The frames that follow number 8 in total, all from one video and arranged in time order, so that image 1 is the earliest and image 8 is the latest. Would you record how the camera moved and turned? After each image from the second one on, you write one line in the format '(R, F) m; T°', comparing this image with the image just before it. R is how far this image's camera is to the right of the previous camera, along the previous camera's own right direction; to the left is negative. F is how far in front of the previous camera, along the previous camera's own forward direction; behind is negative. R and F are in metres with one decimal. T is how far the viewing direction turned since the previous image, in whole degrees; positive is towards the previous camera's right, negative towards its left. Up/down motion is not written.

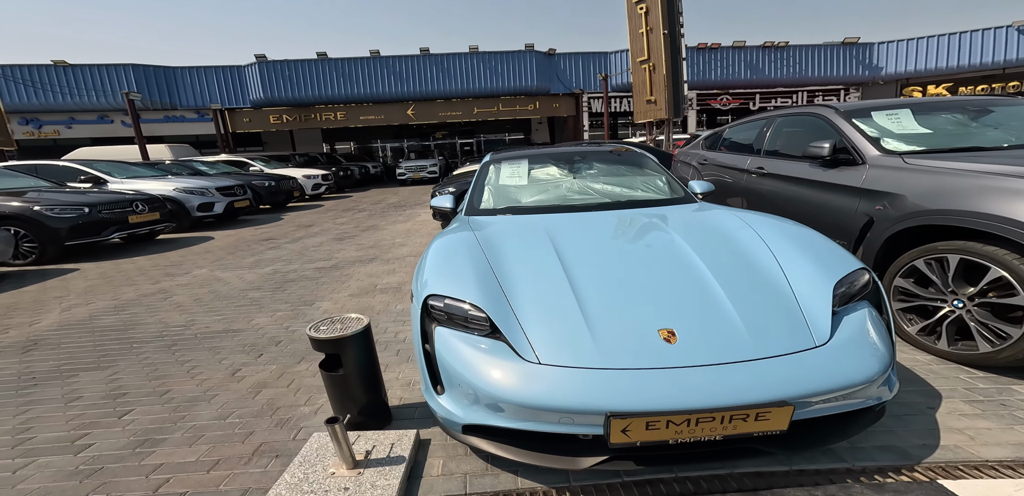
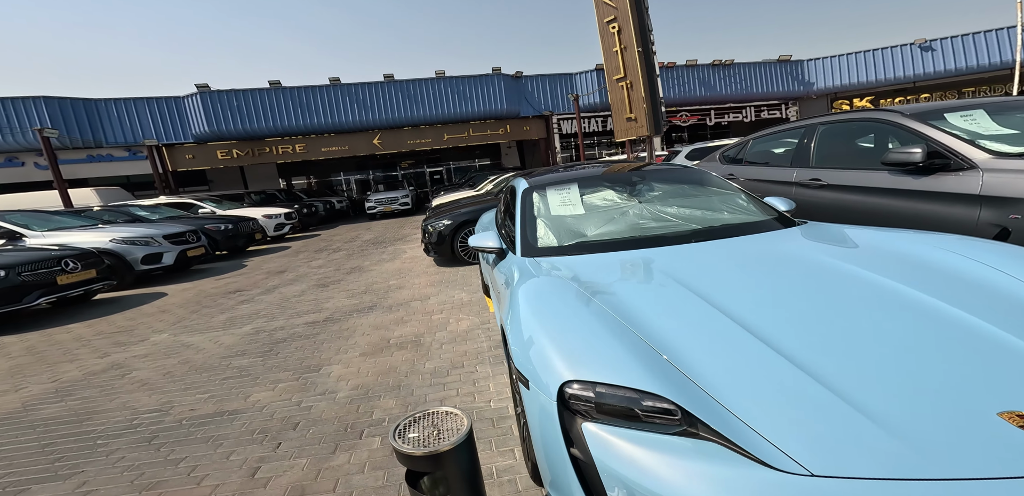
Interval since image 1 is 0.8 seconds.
(-0.8, +0.4) m; +7°
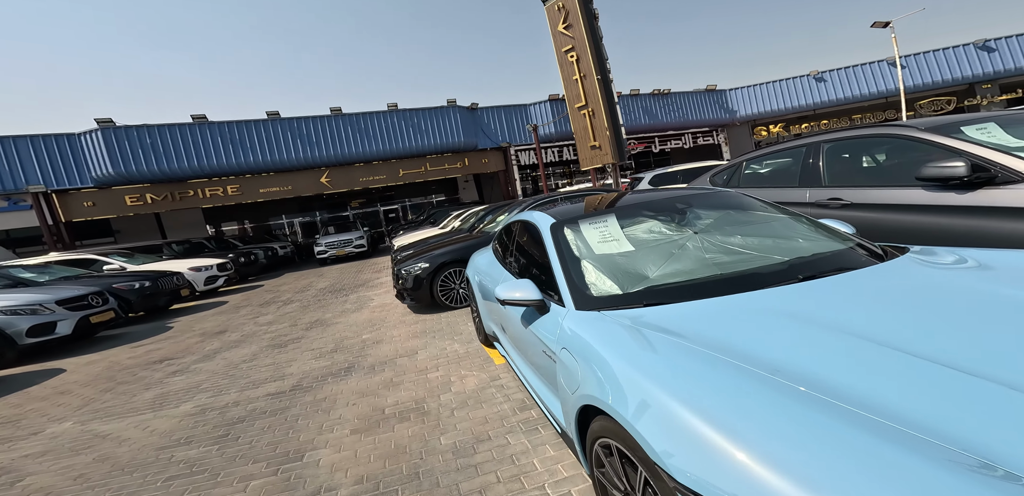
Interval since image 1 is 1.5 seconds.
(-0.6, +0.5) m; +8°
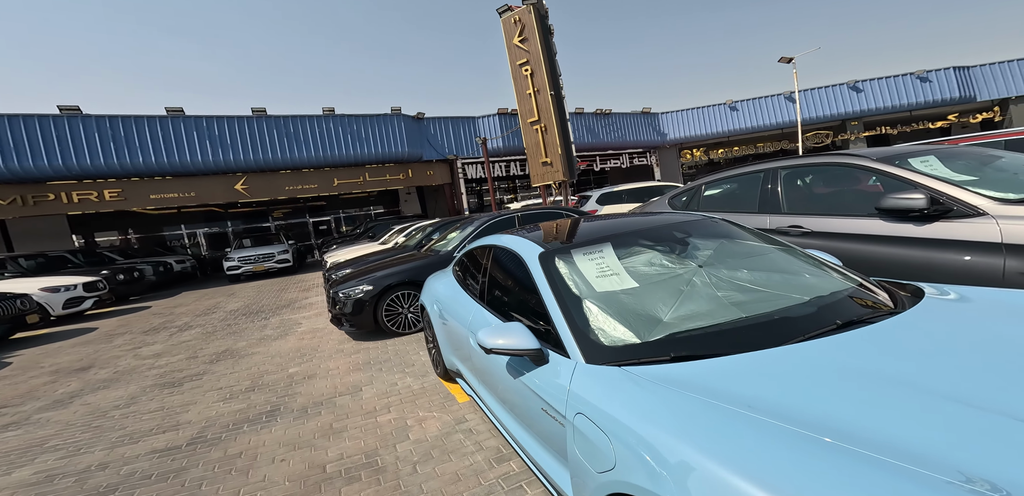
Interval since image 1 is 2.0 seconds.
(-0.3, +0.4) m; +9°
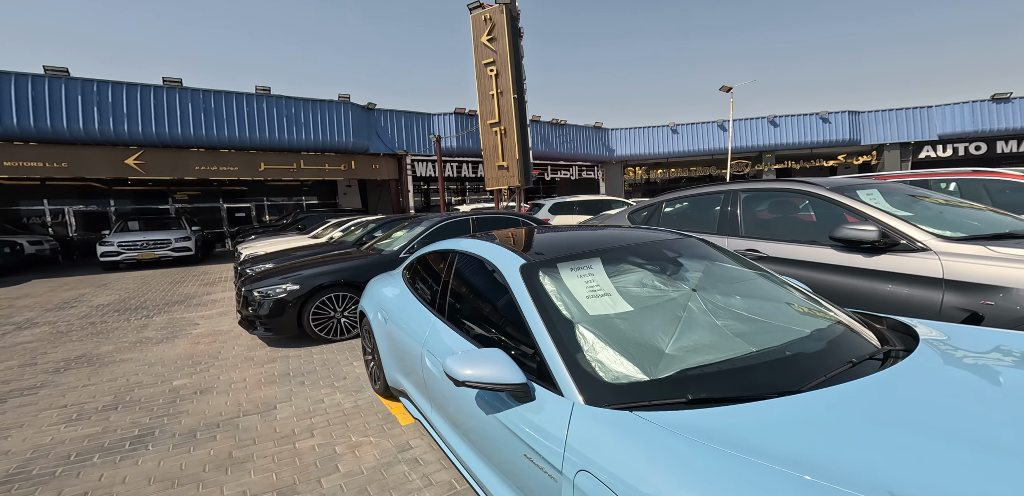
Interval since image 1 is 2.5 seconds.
(-0.2, +0.3) m; +8°
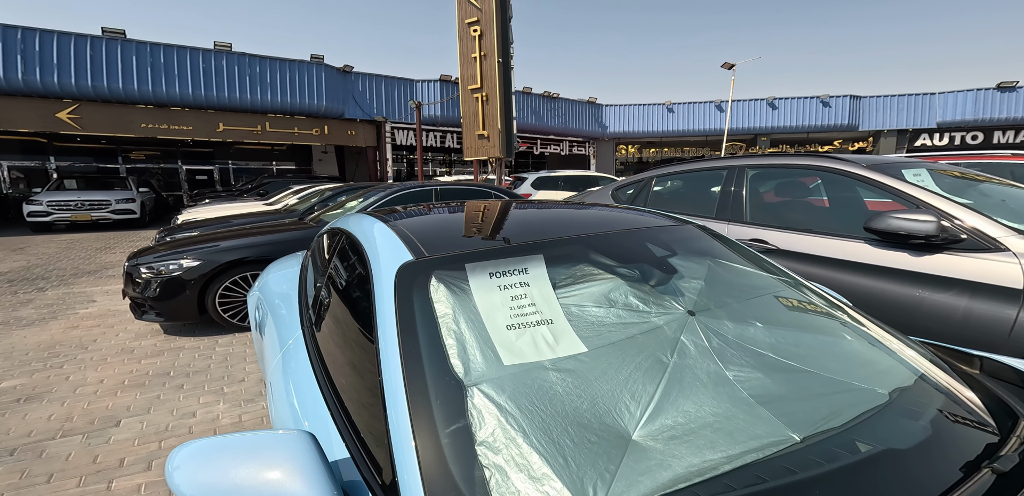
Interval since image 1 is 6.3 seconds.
(+0.3, +0.8) m; +1°
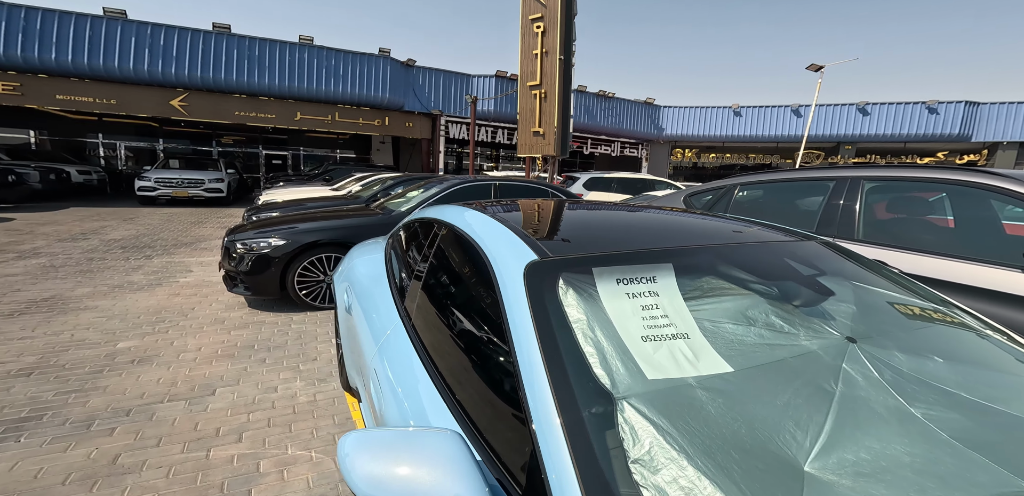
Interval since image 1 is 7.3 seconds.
(-0.2, +0.1) m; -6°
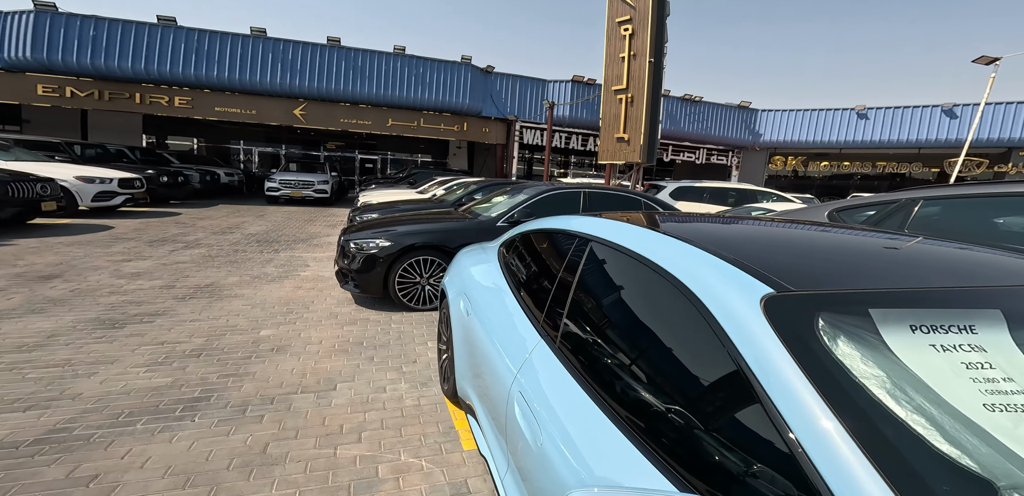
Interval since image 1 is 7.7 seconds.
(-0.3, +0.3) m; -10°
